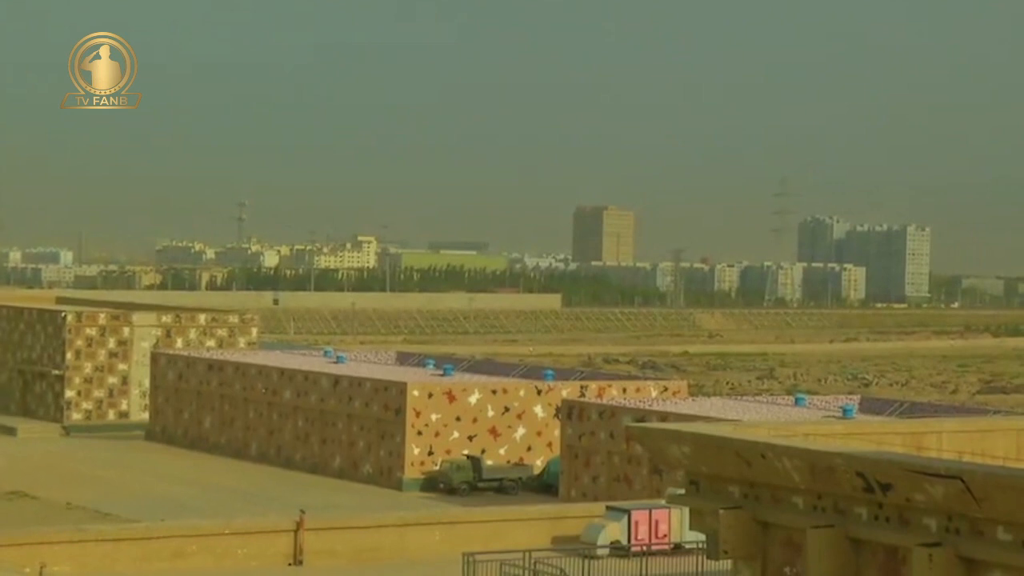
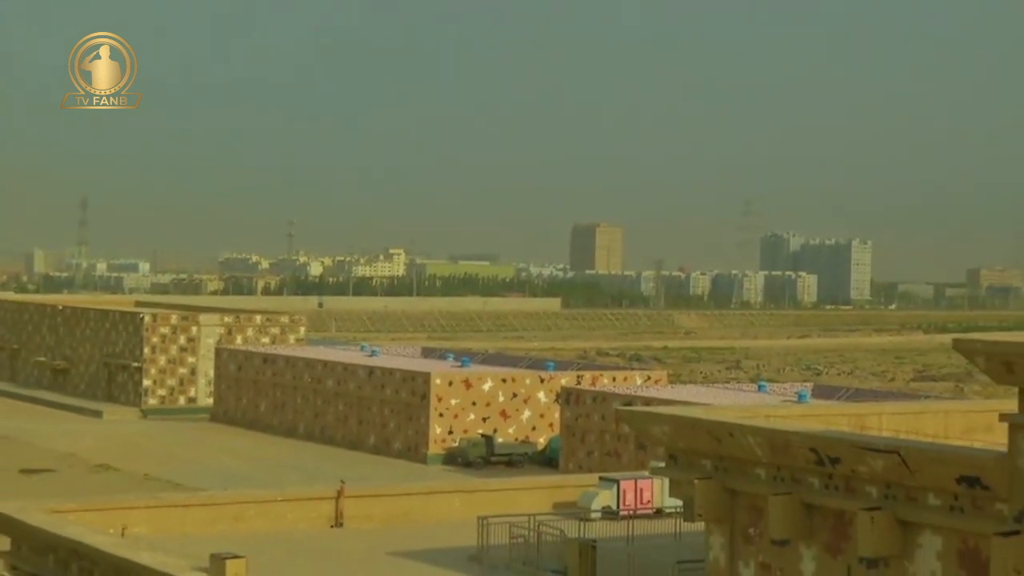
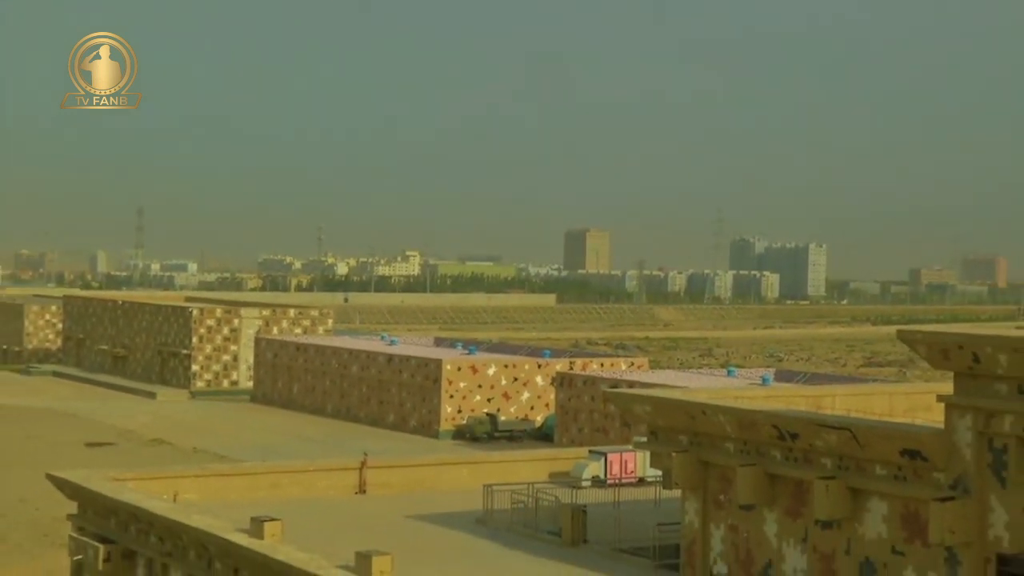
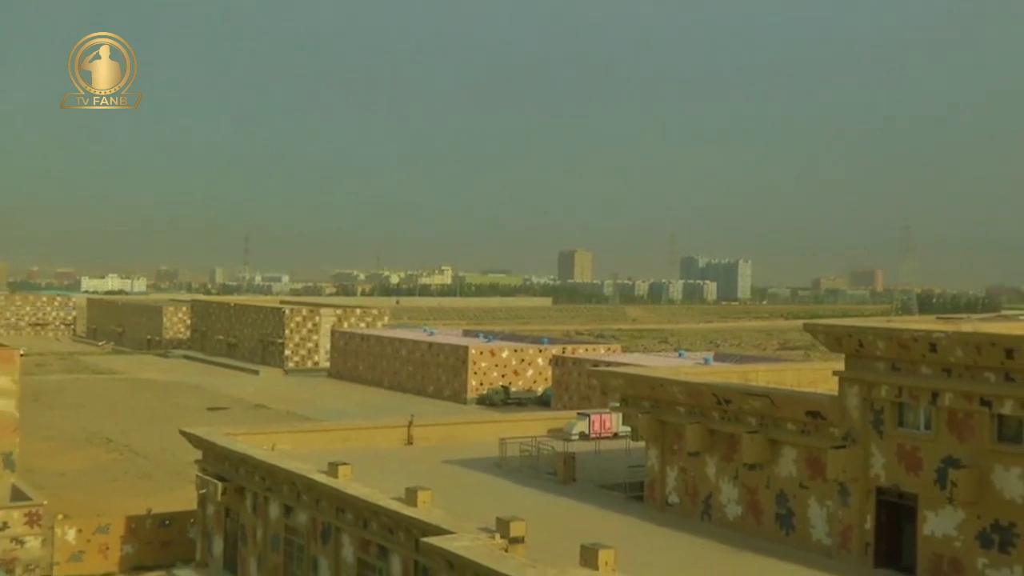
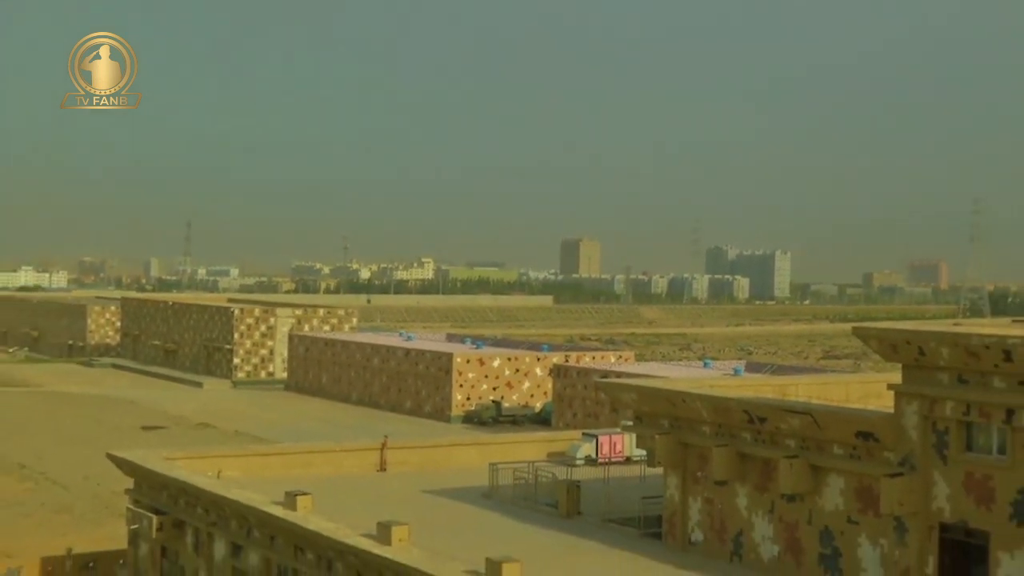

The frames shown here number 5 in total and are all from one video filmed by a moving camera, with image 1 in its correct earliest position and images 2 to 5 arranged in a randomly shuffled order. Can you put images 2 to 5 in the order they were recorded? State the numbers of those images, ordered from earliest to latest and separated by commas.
2, 3, 5, 4
